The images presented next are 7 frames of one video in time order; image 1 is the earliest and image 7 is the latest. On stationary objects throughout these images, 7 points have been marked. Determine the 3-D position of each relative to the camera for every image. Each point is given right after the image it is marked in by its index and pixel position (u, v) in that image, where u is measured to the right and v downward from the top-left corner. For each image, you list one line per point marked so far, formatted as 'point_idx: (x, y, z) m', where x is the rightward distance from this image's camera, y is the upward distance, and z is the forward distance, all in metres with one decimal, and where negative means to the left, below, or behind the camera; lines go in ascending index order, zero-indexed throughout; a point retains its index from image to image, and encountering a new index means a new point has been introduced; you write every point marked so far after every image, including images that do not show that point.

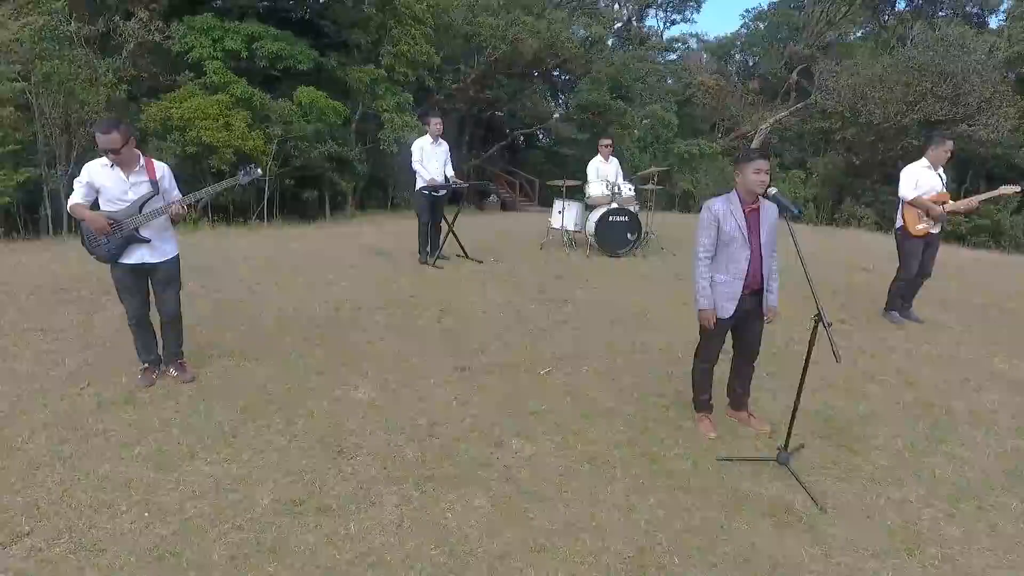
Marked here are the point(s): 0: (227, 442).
0: (-1.7, -0.9, +3.7) m
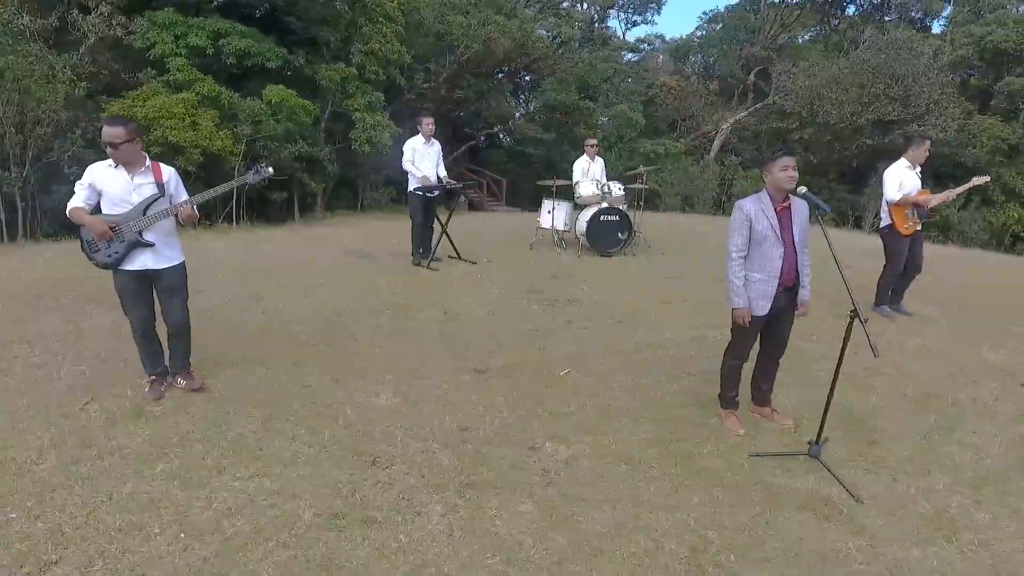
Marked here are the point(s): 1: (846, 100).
0: (-1.4, -0.9, +3.5) m
1: (+10.6, +6.0, +19.9) m
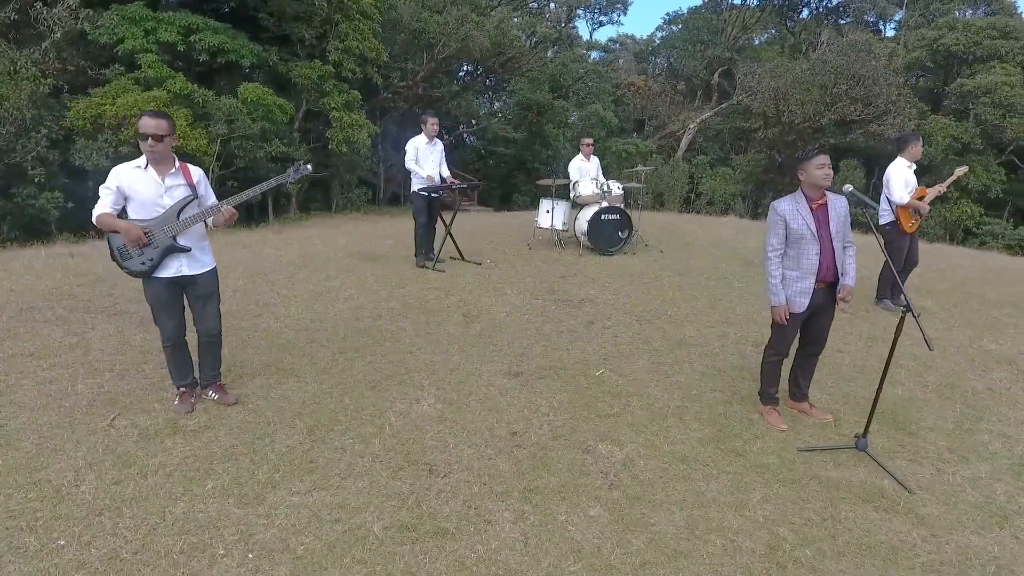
0: (-1.1, -1.0, +3.4) m
1: (+9.7, +6.1, +20.5) m
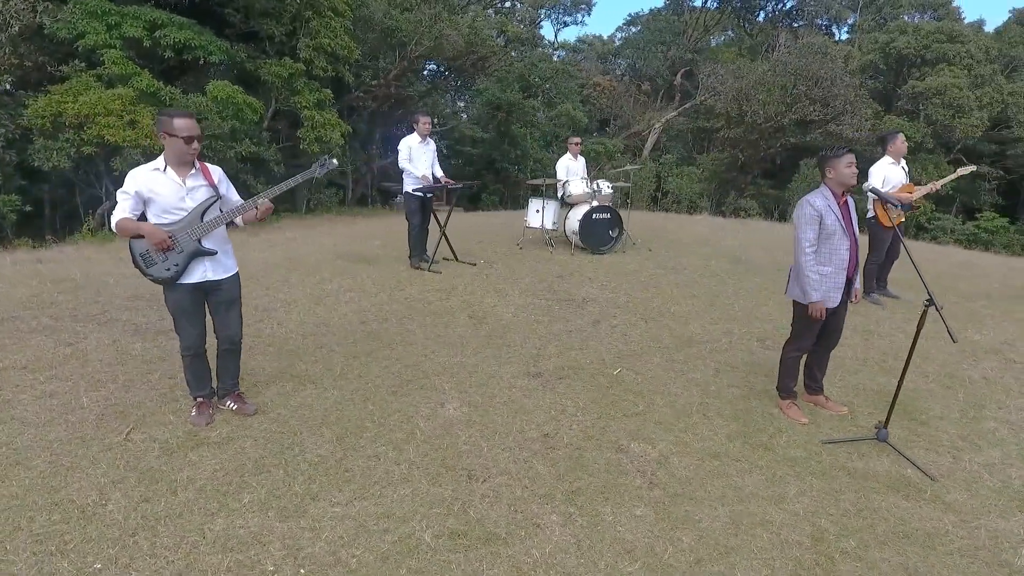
0: (-0.9, -1.0, +3.3) m
1: (+8.7, +6.3, +21.1) m
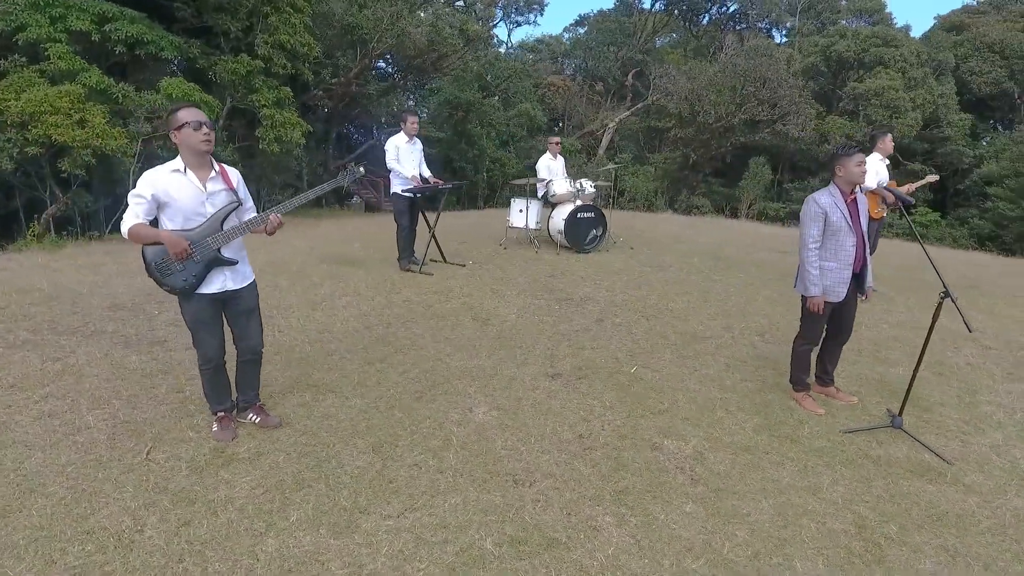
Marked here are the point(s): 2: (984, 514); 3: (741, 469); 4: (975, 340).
0: (-0.6, -1.0, +3.1) m
1: (+7.2, +6.4, +21.7) m
2: (+2.5, -1.2, +3.4) m
3: (+1.3, -1.0, +3.6) m
4: (+4.4, -0.5, +6.0) m
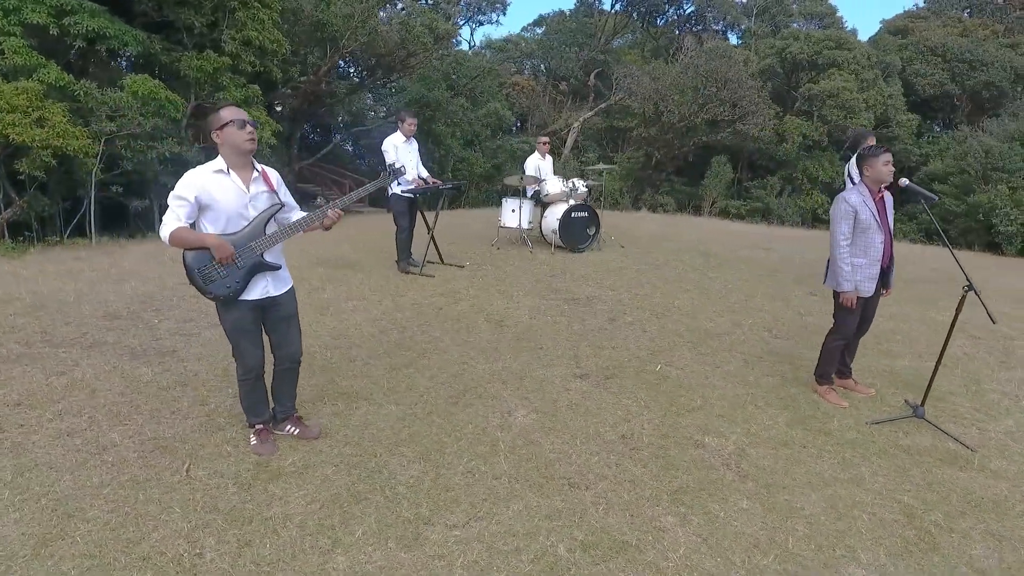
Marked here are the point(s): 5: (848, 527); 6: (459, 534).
0: (-0.3, -1.0, +3.1) m
1: (+6.0, +6.6, +22.2) m
2: (+2.8, -1.2, +3.5) m
3: (+1.6, -1.0, +3.6) m
4: (+4.5, -0.4, +6.2) m
5: (+1.7, -1.2, +3.2) m
6: (-0.2, -1.1, +2.9) m
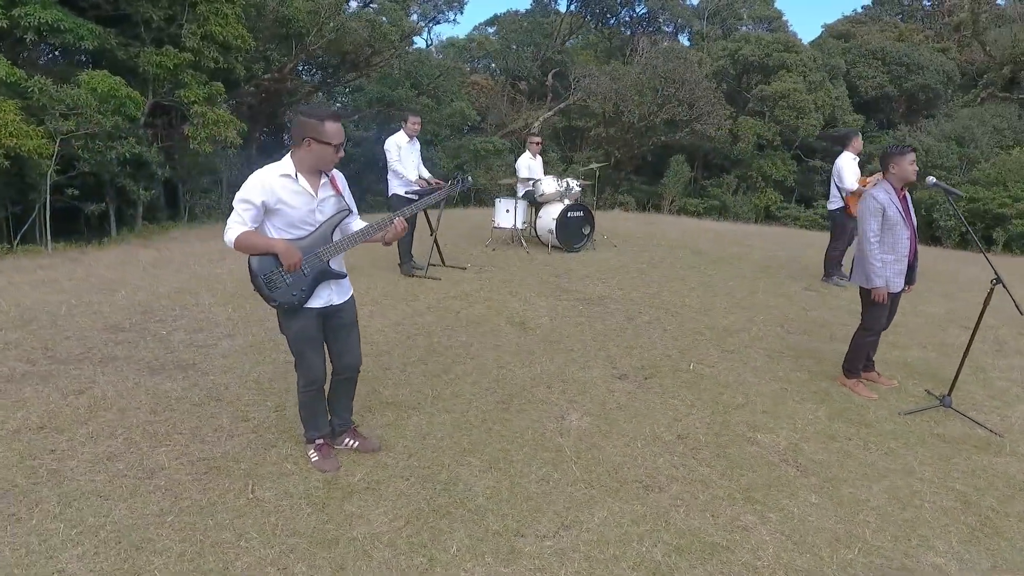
0: (+0.1, -1.0, +3.0) m
1: (+4.7, +6.7, +22.5) m
2: (+3.2, -1.1, +3.7) m
3: (+1.9, -1.0, +3.7) m
4: (+4.6, -0.3, +6.5) m
5: (+2.1, -1.2, +3.2) m
6: (+0.2, -1.1, +2.8) m
